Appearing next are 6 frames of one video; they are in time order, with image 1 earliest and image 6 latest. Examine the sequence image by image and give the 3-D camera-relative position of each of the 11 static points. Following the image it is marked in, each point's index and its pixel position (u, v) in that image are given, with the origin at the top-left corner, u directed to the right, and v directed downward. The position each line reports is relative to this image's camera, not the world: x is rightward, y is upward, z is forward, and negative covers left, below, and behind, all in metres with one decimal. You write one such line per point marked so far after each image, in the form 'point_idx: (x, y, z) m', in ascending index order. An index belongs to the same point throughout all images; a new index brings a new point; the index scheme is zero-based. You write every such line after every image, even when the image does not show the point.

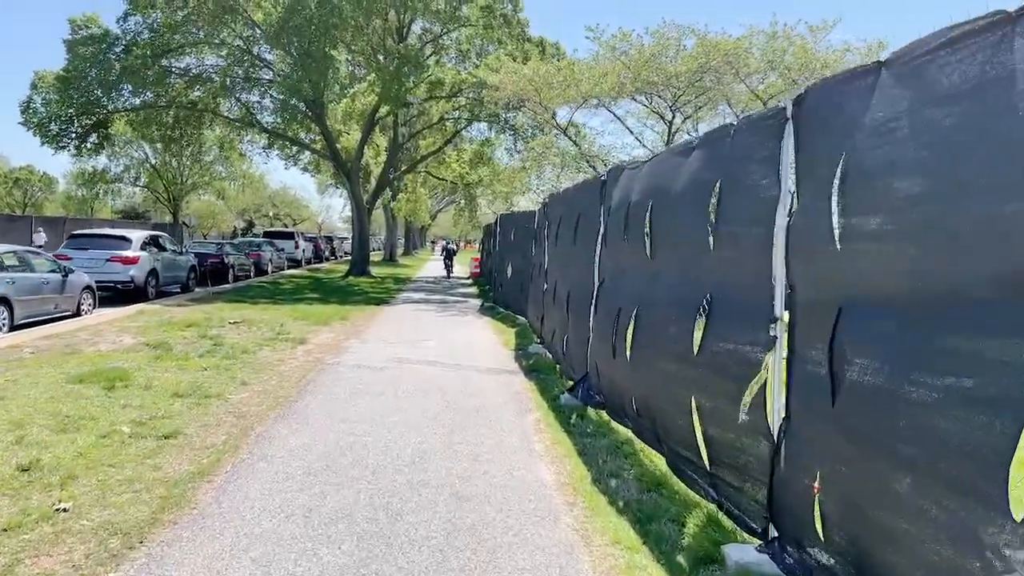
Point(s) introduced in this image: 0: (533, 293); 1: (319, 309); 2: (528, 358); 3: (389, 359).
0: (+0.4, 0.0, +13.0) m
1: (-4.5, -0.5, +17.0) m
2: (+0.2, -1.0, +10.8) m
3: (-1.7, -1.0, +10.2) m
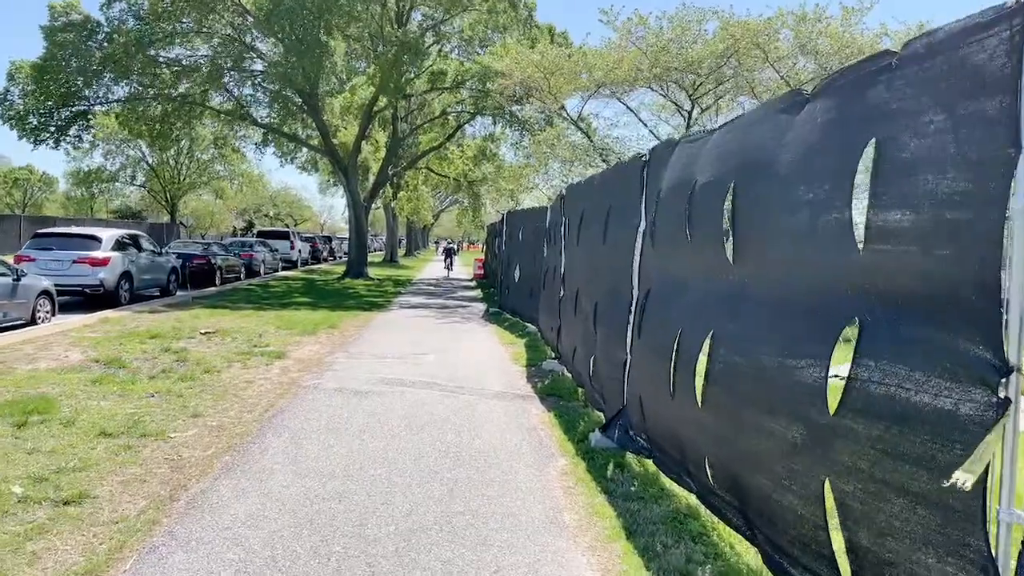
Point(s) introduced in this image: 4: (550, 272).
0: (+0.5, -0.1, +11.3) m
1: (-4.3, -0.6, +15.4) m
2: (+0.4, -1.1, +9.1) m
3: (-1.6, -1.1, +8.6) m
4: (+0.6, +0.3, +11.3) m
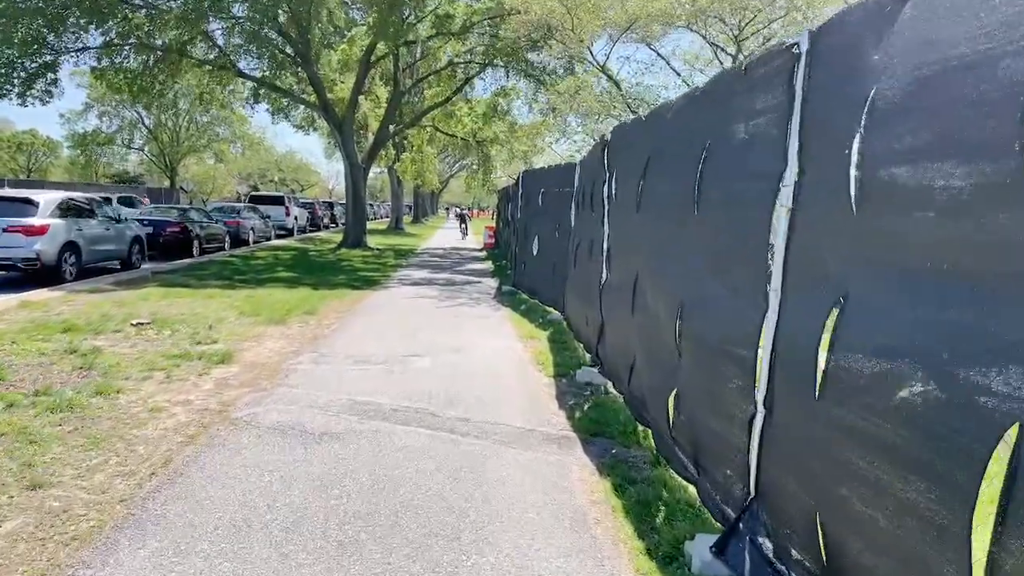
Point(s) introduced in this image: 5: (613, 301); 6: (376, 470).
0: (+0.8, +0.1, +8.6) m
1: (-4.0, -0.1, +12.8) m
2: (+0.6, -1.0, +6.5) m
3: (-1.4, -0.9, +5.9) m
4: (+0.8, +0.6, +8.5) m
5: (+0.9, -0.1, +6.5) m
6: (-0.8, -1.1, +4.5) m
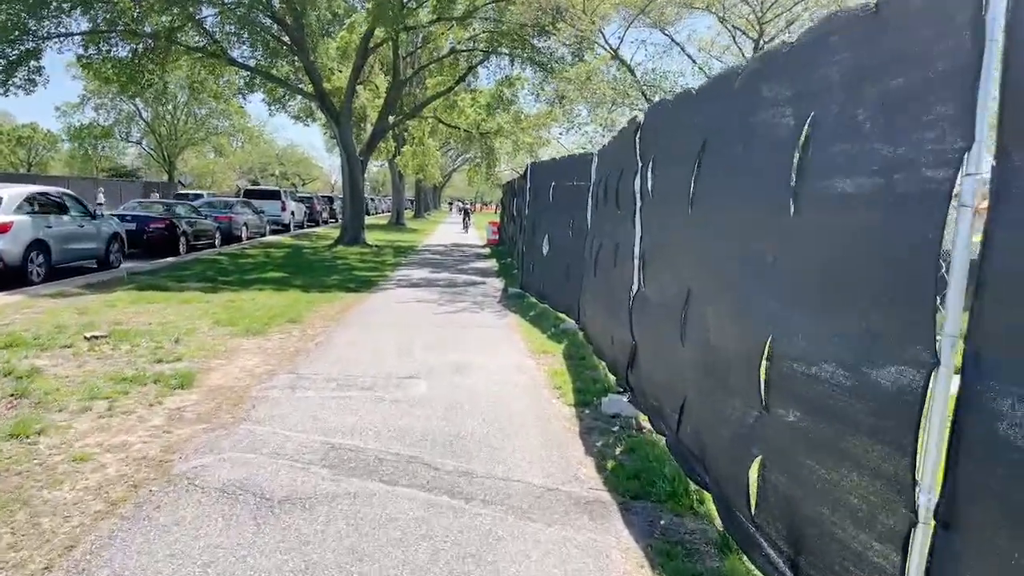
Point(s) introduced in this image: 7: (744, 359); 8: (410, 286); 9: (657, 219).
0: (+0.9, 0.0, +7.4) m
1: (-3.9, -0.2, +11.6) m
2: (+0.7, -1.1, +5.3) m
3: (-1.3, -1.1, +4.8) m
4: (+0.9, +0.5, +7.3) m
5: (+1.0, -0.2, +5.3) m
6: (-0.7, -1.3, +3.3) m
7: (+1.1, -0.4, +3.6) m
8: (-2.0, 0.0, +14.6) m
9: (+1.1, +0.5, +5.4) m
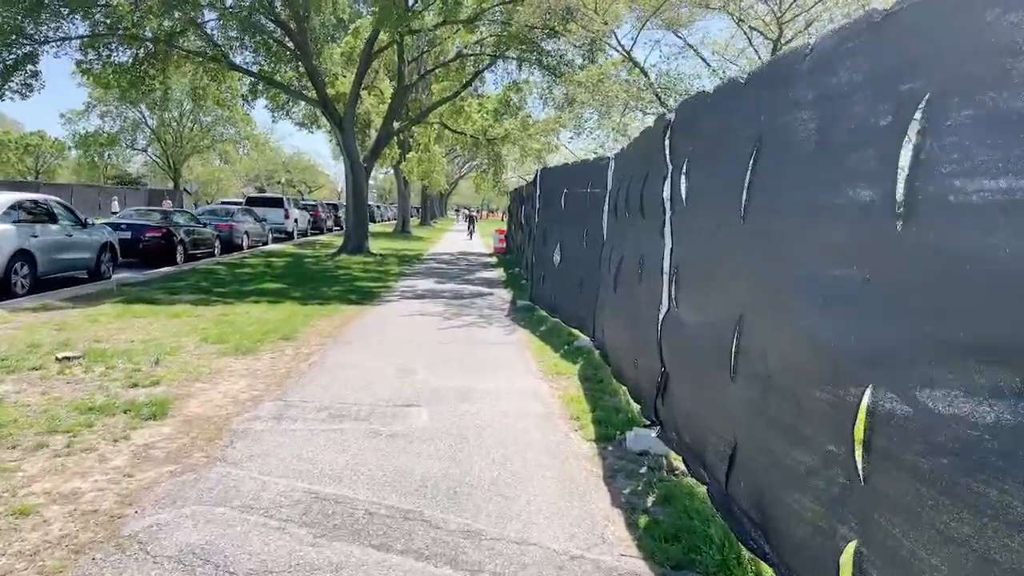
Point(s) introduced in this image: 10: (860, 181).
0: (+1.0, -0.1, +6.7) m
1: (-3.7, -0.4, +10.9) m
2: (+0.8, -1.2, +4.6) m
3: (-1.2, -1.2, +4.1) m
4: (+1.0, +0.3, +6.6) m
5: (+1.1, -0.4, +4.6) m
6: (-0.7, -1.4, +2.6) m
7: (+1.2, -0.5, +2.8) m
8: (-1.9, -0.2, +13.9) m
9: (+1.2, +0.4, +4.7) m
10: (+1.3, +0.4, +2.6) m
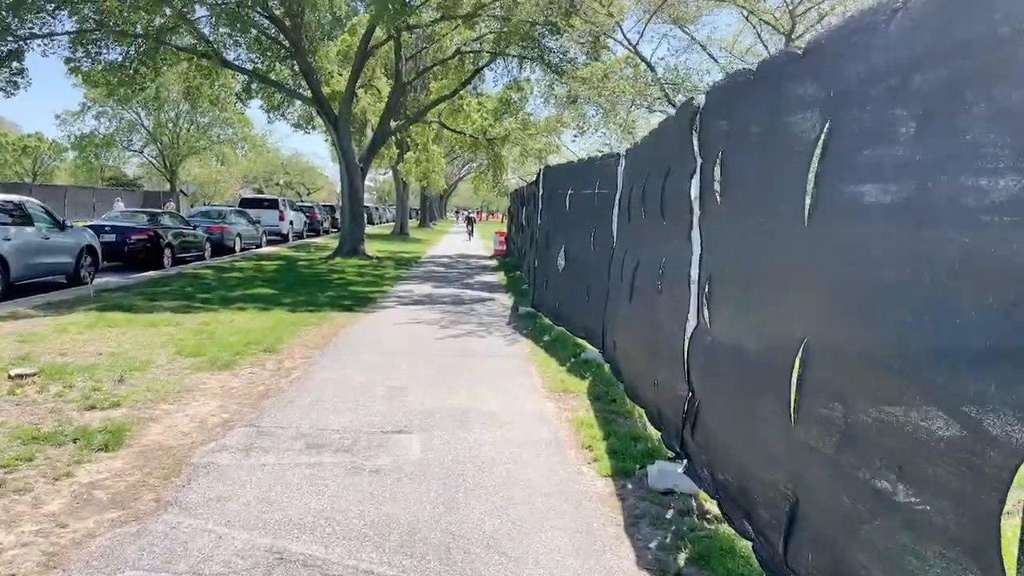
0: (+1.0, -0.2, +6.0) m
1: (-3.7, -0.5, +10.2) m
2: (+0.8, -1.3, +3.8) m
3: (-1.2, -1.3, +3.3) m
4: (+1.1, +0.2, +5.9) m
5: (+1.1, -0.4, +3.9) m
6: (-0.6, -1.4, +1.9) m
7: (+1.2, -0.6, +2.1) m
8: (-1.9, -0.3, +13.2) m
9: (+1.2, +0.3, +4.0) m
10: (+1.3, +0.3, +1.9) m
